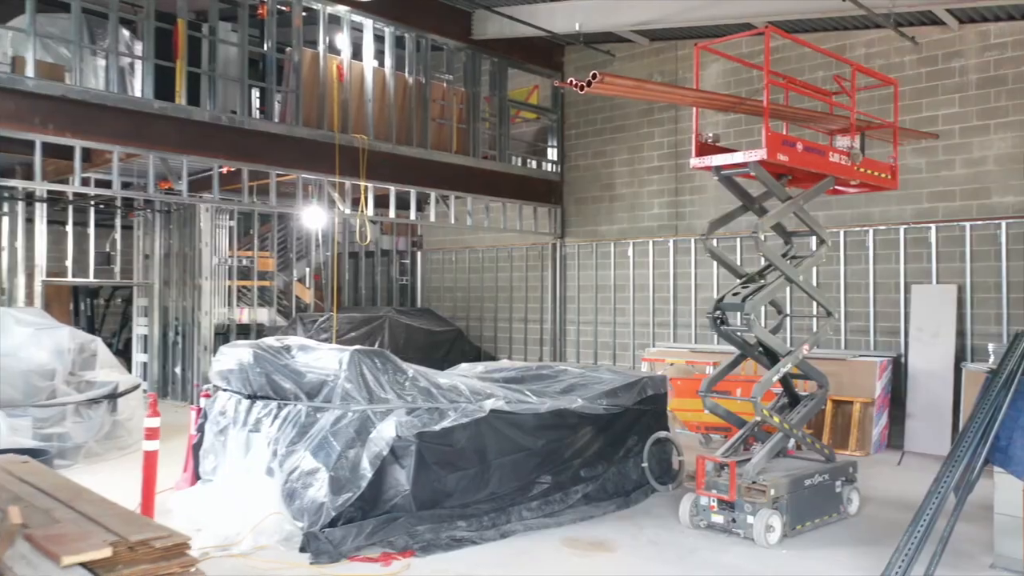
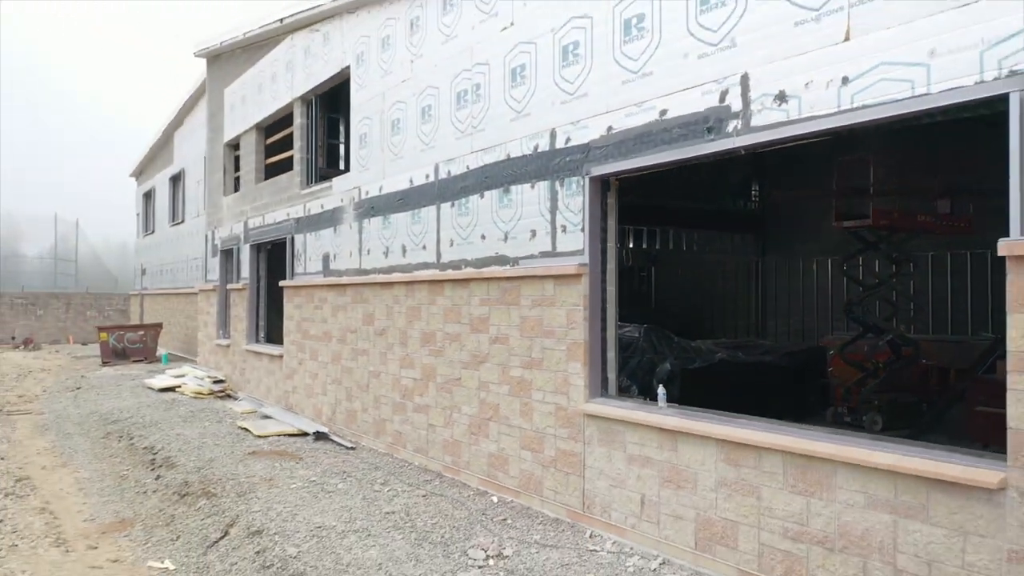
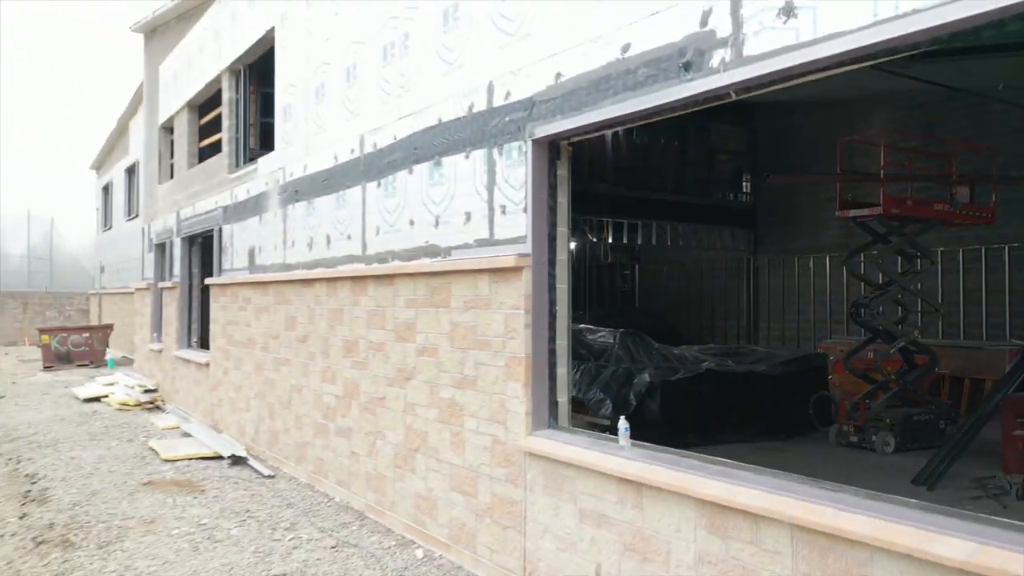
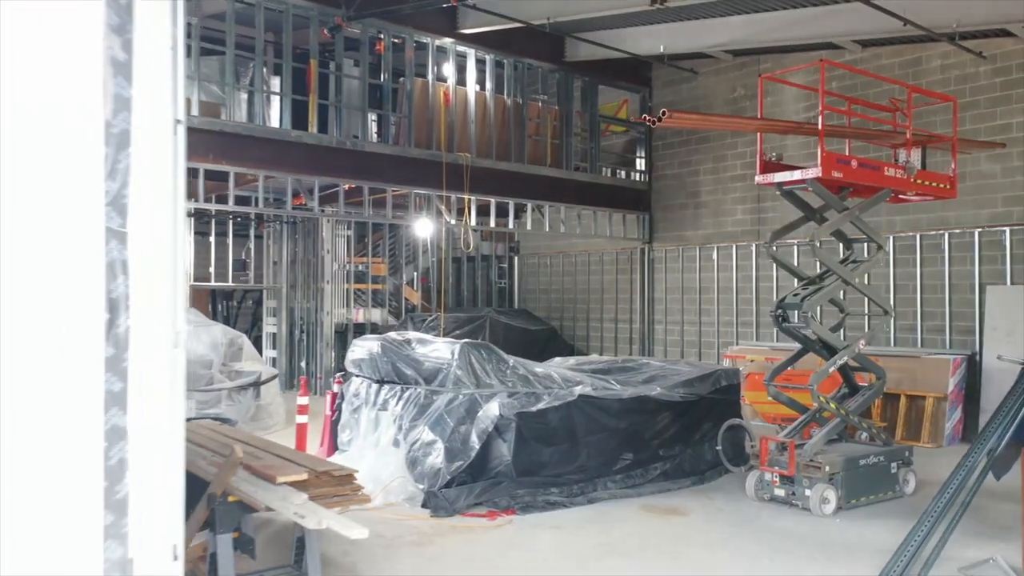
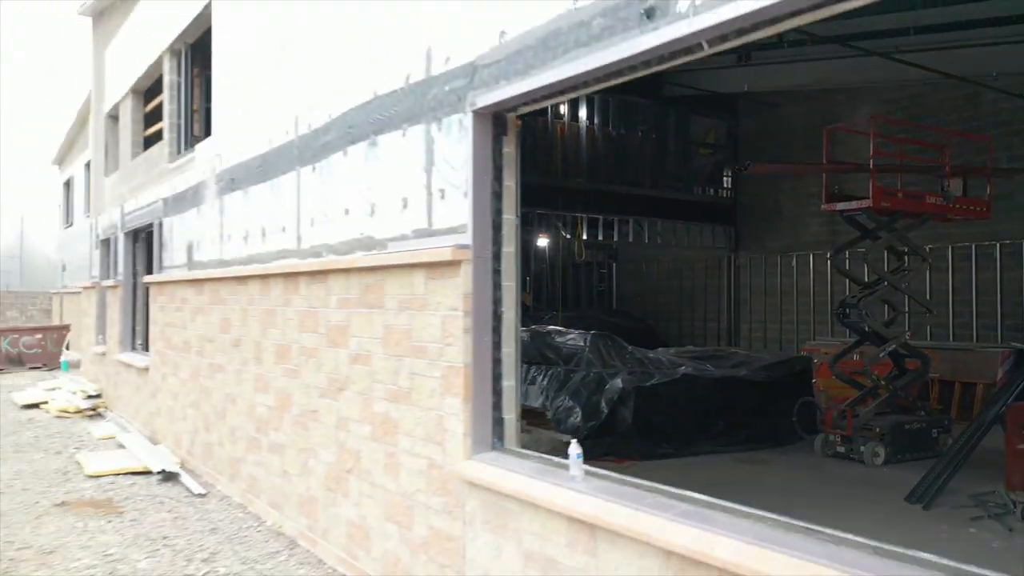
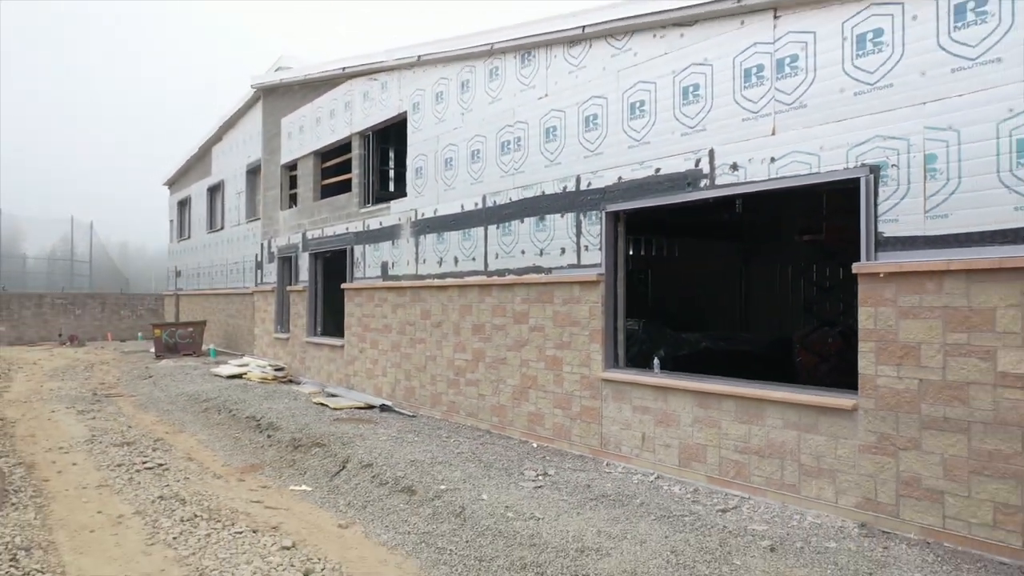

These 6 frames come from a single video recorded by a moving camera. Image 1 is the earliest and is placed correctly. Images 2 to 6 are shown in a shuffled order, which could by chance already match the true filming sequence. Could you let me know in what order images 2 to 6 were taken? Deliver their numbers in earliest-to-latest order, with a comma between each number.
4, 5, 3, 2, 6
